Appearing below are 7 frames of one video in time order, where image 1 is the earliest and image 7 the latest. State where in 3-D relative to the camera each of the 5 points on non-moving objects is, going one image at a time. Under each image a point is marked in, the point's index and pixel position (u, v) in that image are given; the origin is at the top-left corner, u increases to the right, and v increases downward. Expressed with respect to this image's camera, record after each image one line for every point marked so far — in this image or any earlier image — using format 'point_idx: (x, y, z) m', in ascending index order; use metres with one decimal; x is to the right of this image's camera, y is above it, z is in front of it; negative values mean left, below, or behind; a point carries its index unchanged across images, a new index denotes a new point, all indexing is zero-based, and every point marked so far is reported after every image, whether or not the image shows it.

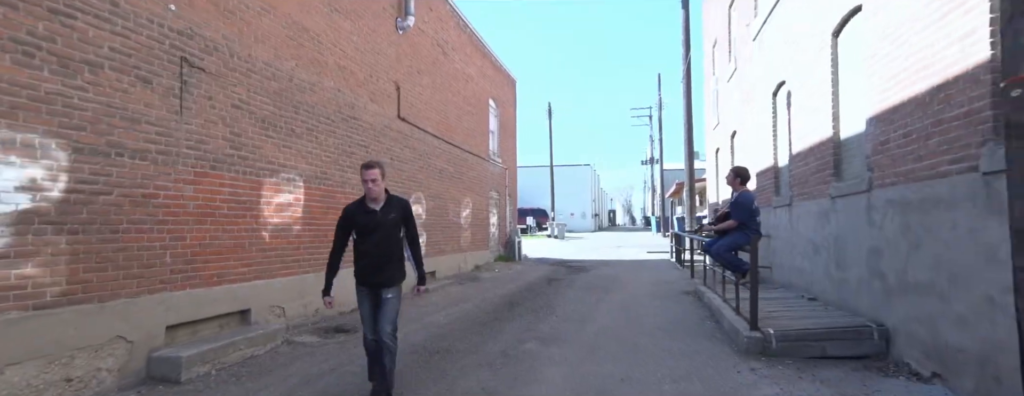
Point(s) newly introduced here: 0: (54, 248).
0: (-3.5, -0.4, +4.5) m
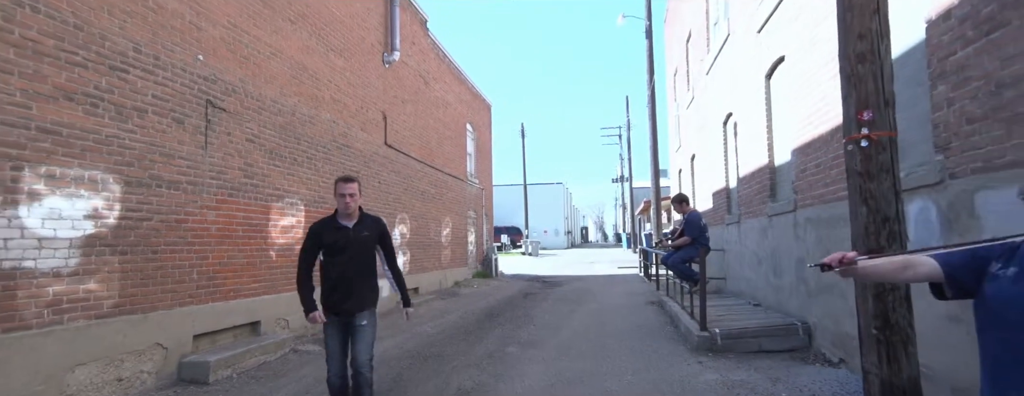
0: (-3.7, -0.6, +5.3) m
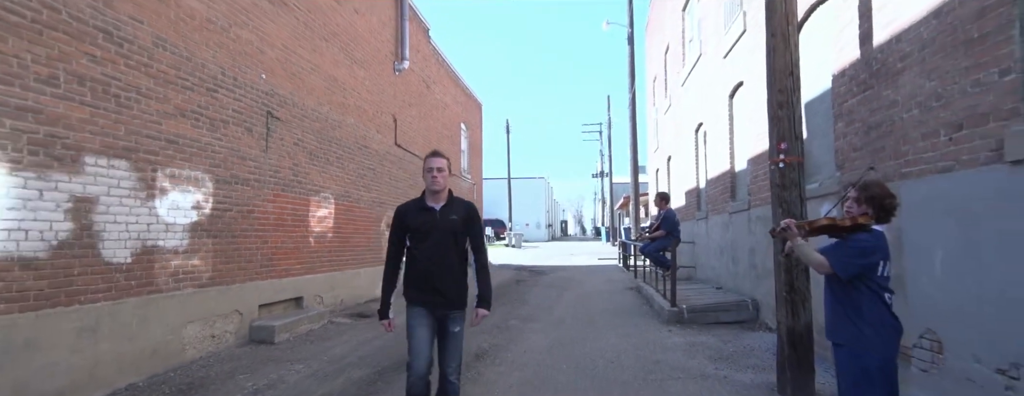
0: (-3.5, -0.6, +6.7) m
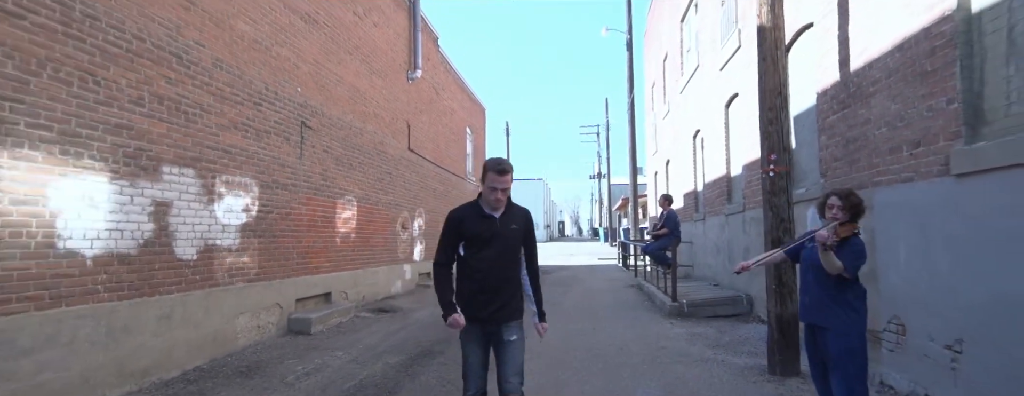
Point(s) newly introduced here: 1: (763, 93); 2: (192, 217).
0: (-3.3, -0.6, +7.4) m
1: (+2.6, +1.1, +5.9) m
2: (-3.4, -0.2, +6.2) m
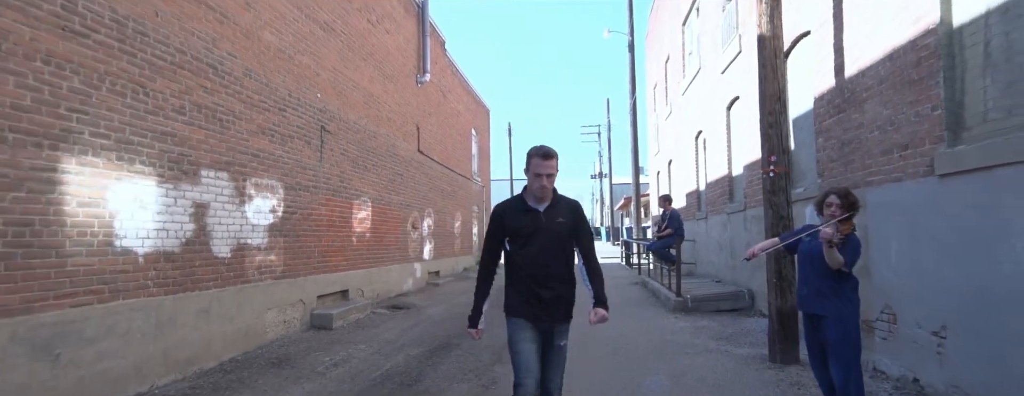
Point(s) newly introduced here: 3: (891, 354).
0: (-3.1, -0.6, +7.8) m
1: (+2.7, +1.1, +6.3) m
2: (-3.2, -0.2, +6.6) m
3: (+3.4, -1.4, +5.2) m
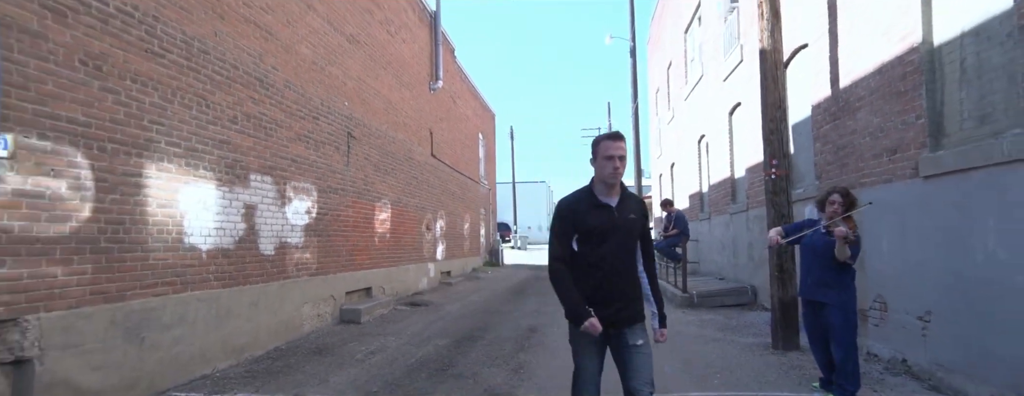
0: (-2.8, -0.7, +8.3) m
1: (+3.0, +1.1, +6.9) m
2: (-2.9, -0.2, +7.1) m
3: (+3.7, -1.4, +5.8) m
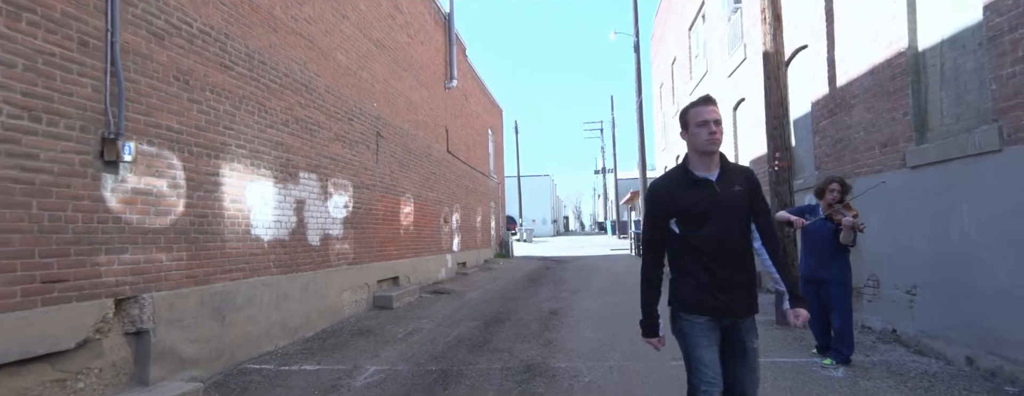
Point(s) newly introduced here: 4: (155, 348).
0: (-2.5, -0.6, +9.0) m
1: (+3.3, +1.2, +7.5) m
2: (-2.6, -0.2, +7.8) m
3: (+4.0, -1.3, +6.4) m
4: (-2.7, -1.1, +4.4) m
